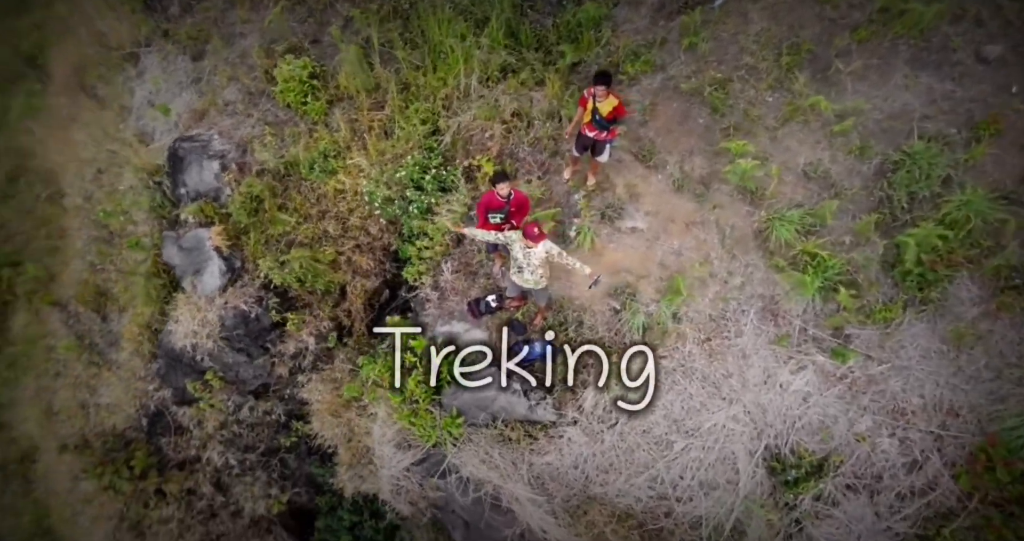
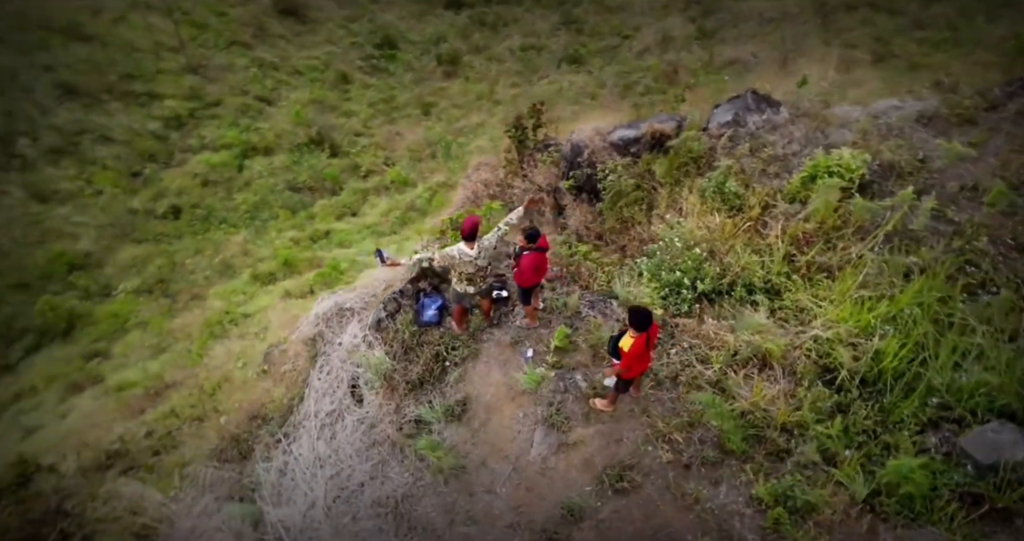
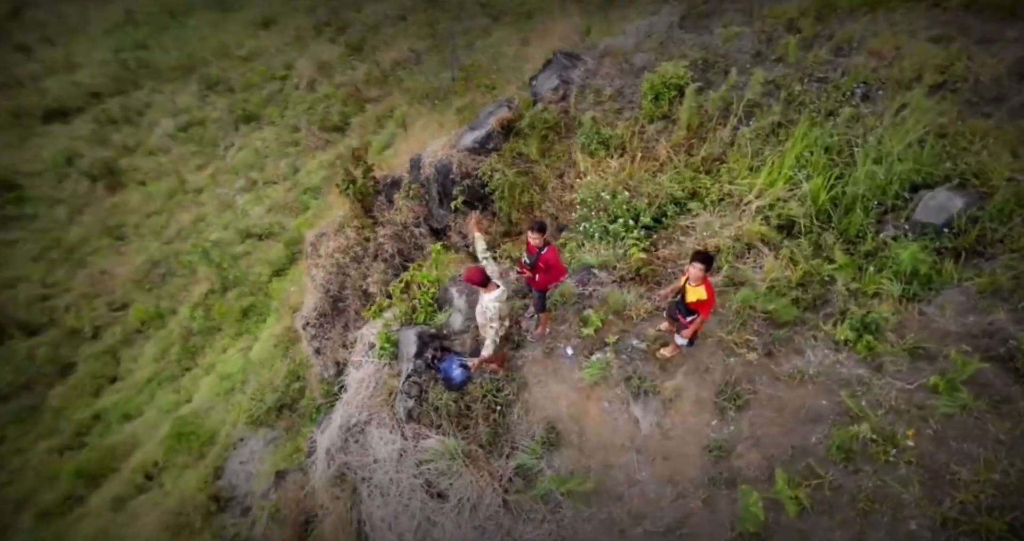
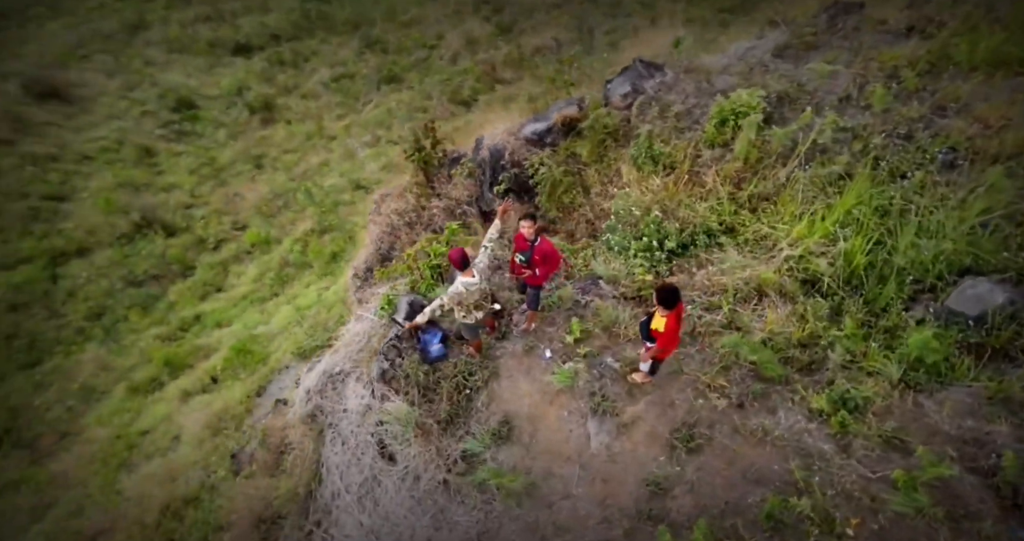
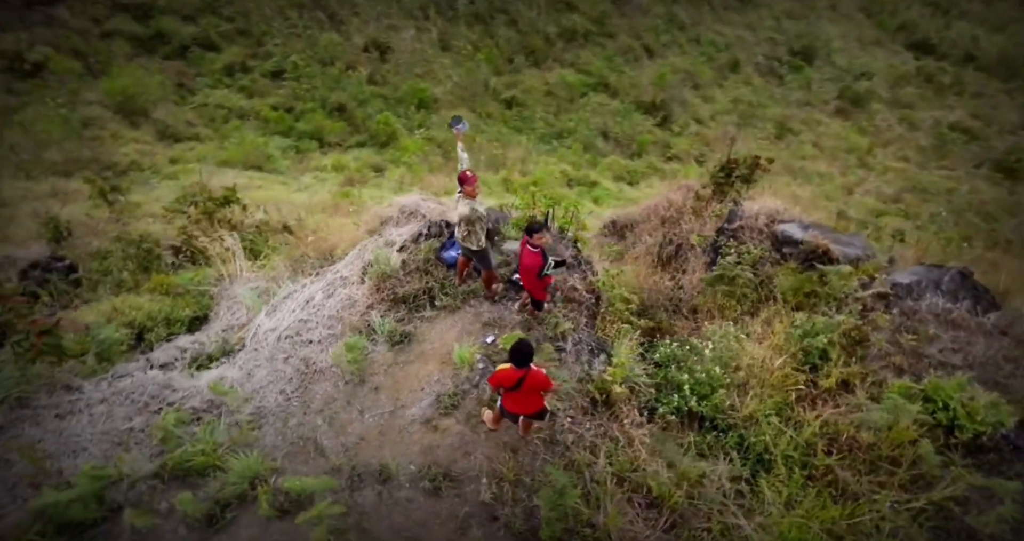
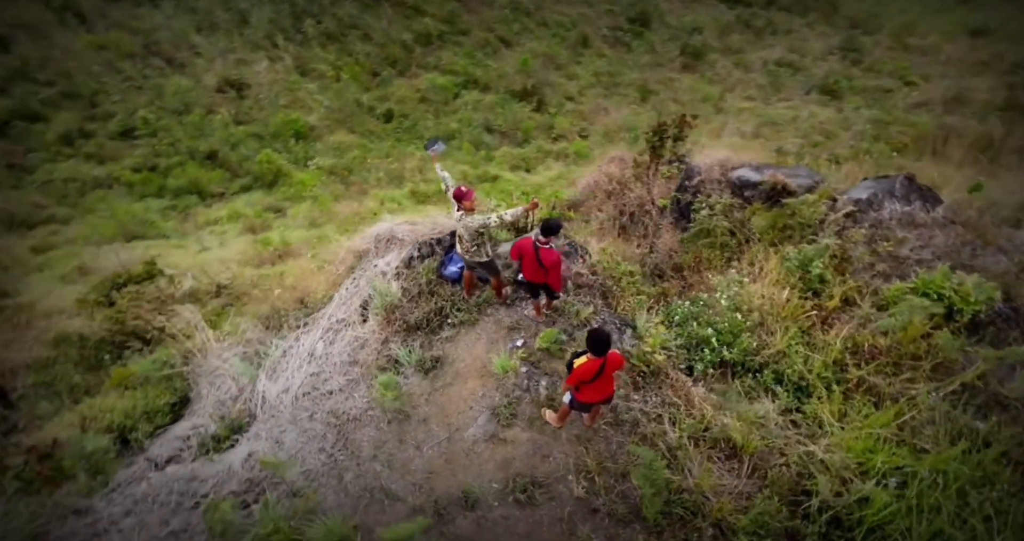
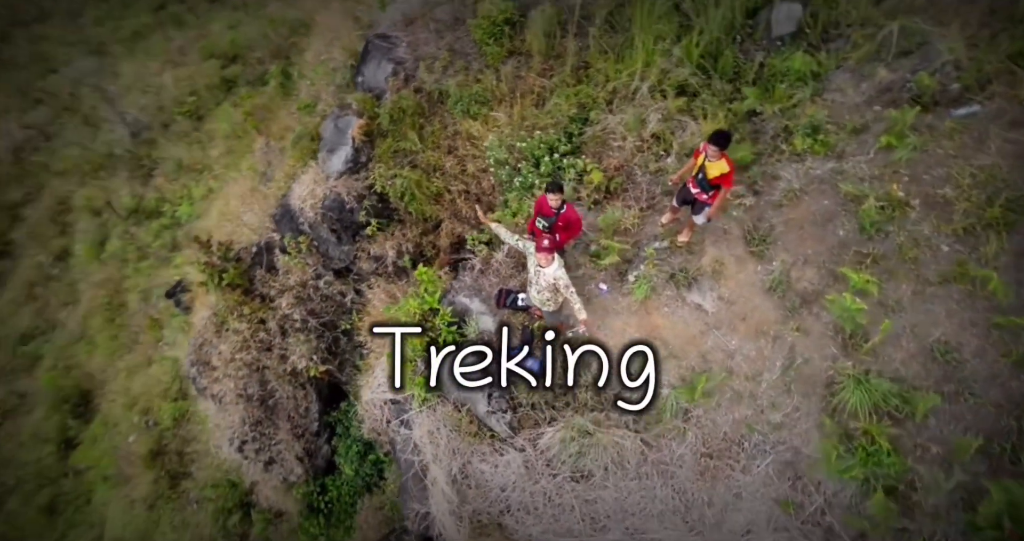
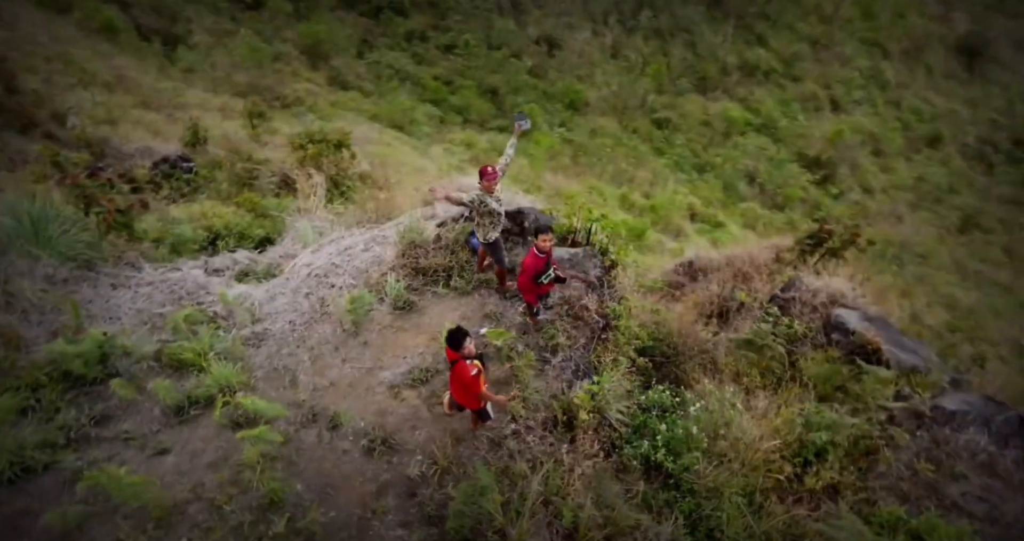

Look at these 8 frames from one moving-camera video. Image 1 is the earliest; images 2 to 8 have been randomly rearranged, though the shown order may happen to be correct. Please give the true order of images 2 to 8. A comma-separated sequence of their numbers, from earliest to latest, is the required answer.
7, 3, 4, 2, 6, 5, 8
